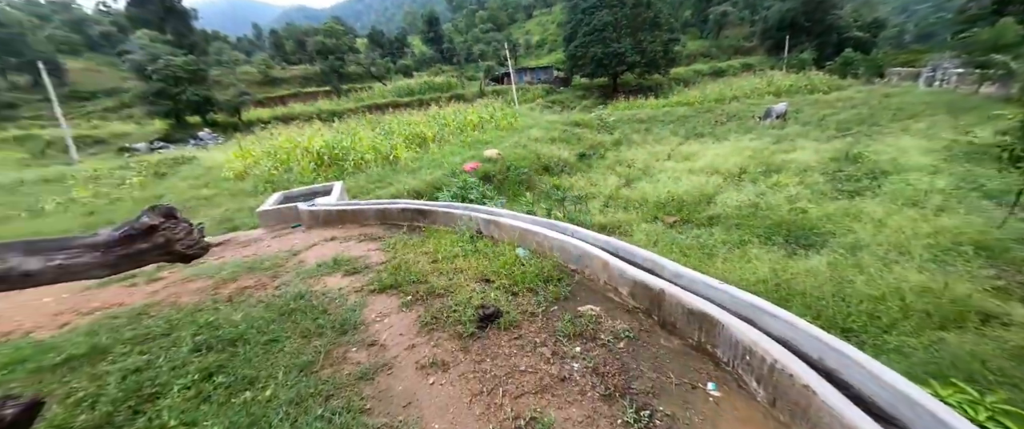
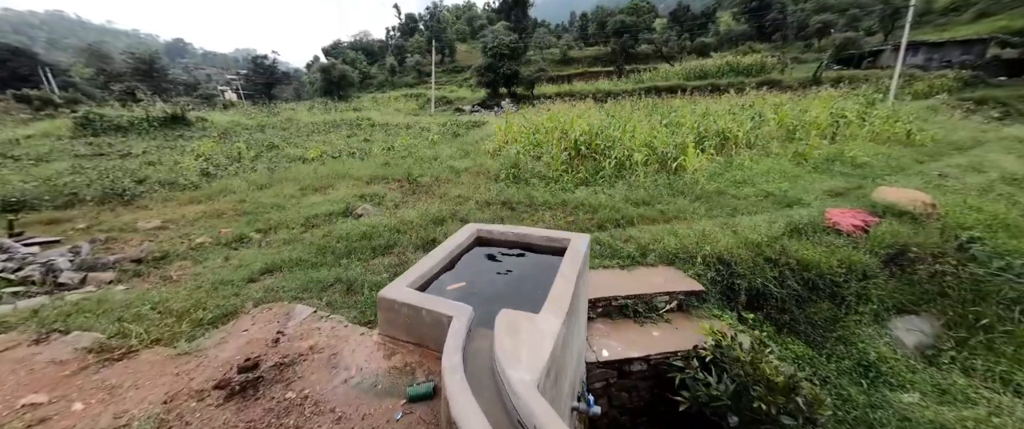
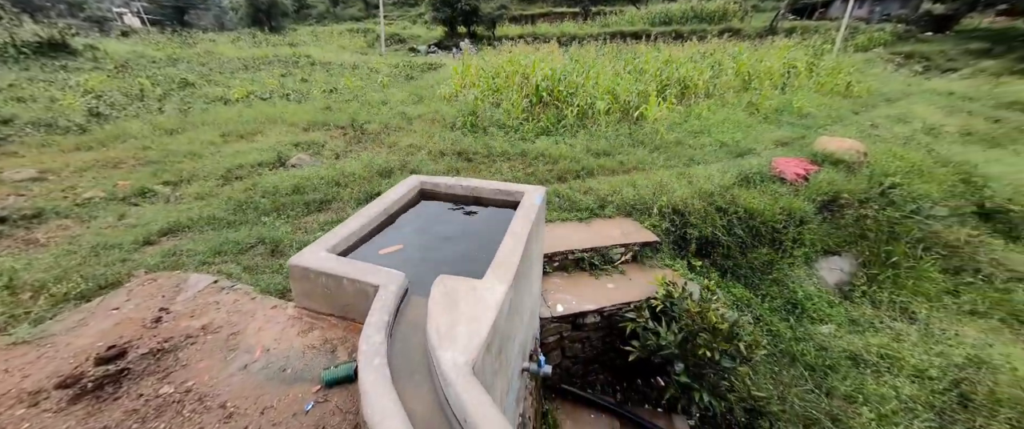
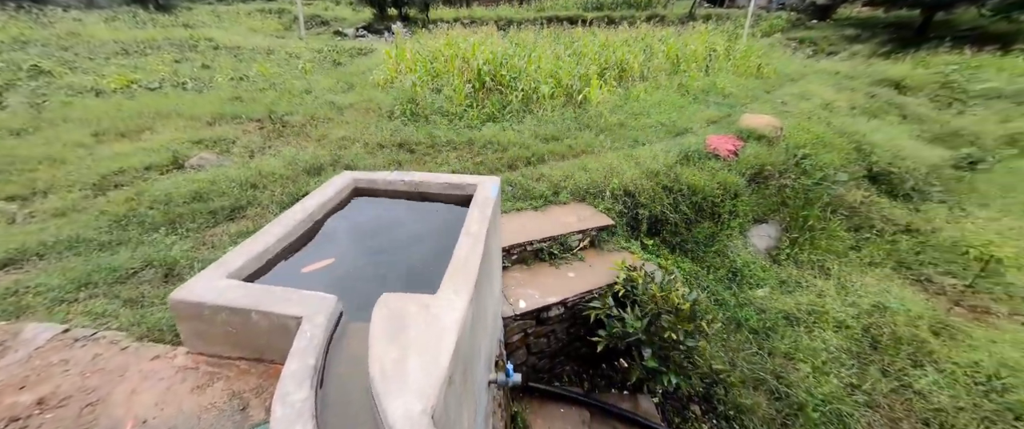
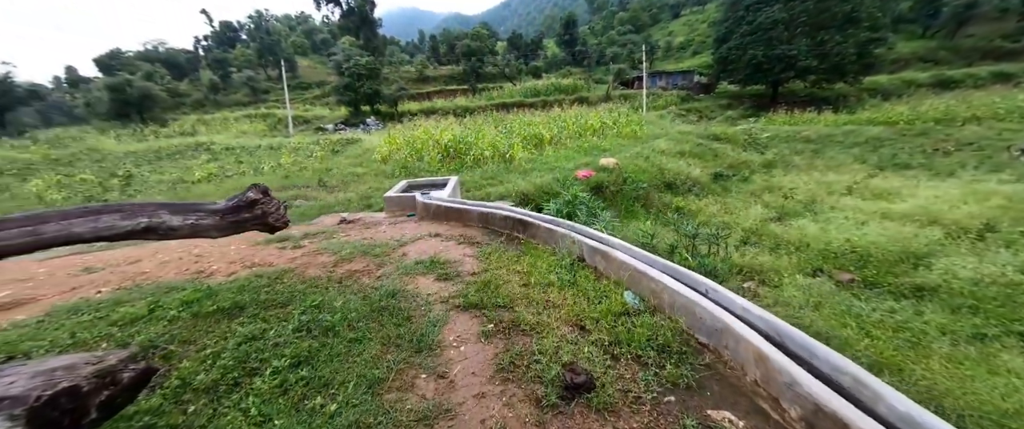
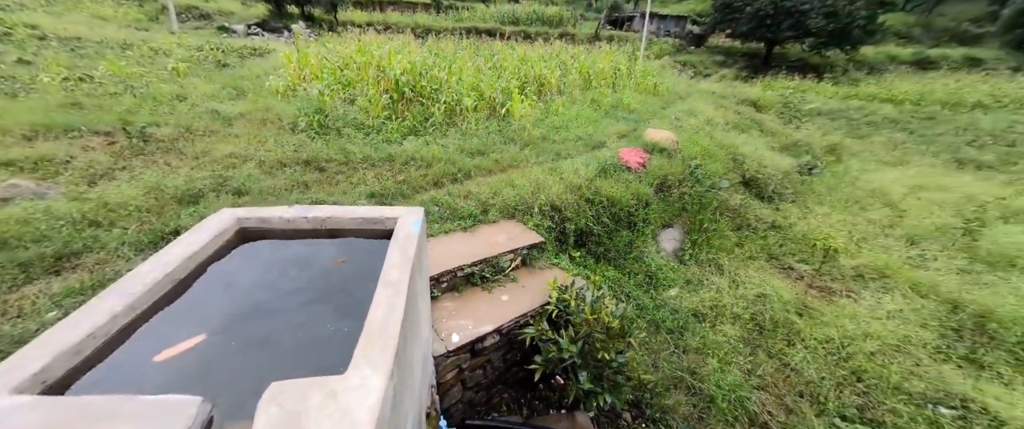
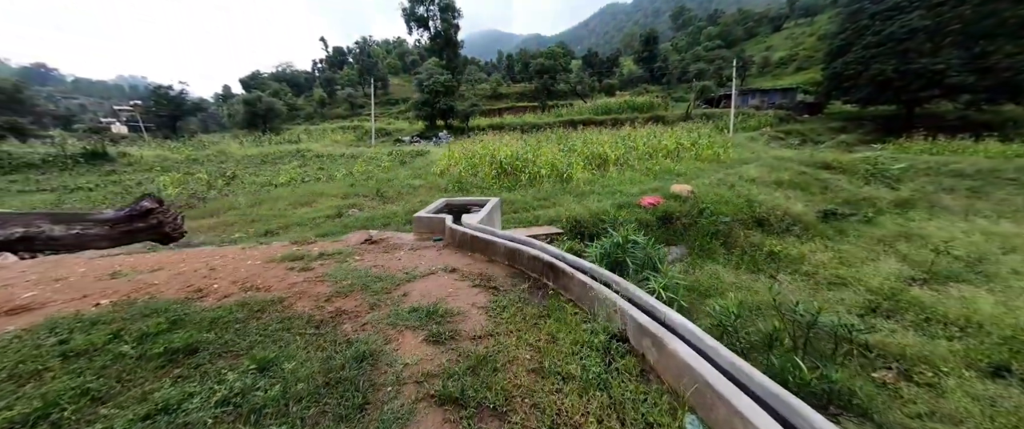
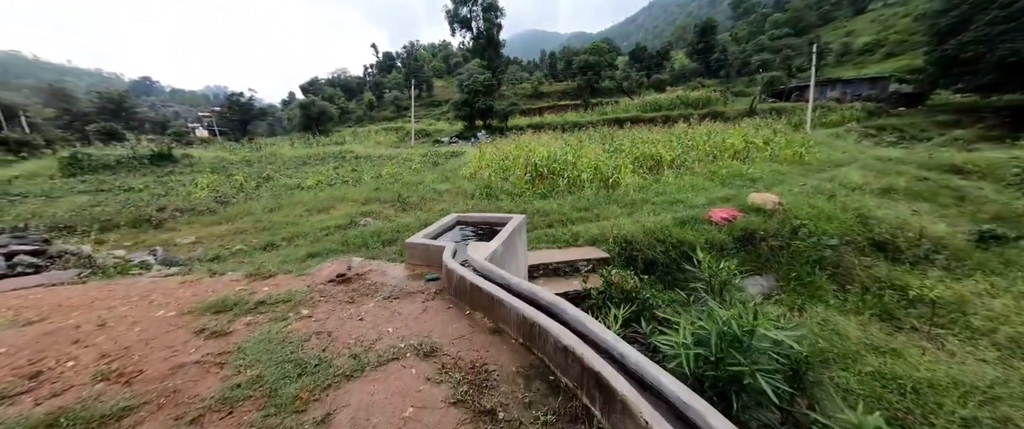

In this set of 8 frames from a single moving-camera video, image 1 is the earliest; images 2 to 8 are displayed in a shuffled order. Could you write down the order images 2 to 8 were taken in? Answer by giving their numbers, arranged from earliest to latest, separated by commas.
5, 7, 8, 2, 3, 4, 6
